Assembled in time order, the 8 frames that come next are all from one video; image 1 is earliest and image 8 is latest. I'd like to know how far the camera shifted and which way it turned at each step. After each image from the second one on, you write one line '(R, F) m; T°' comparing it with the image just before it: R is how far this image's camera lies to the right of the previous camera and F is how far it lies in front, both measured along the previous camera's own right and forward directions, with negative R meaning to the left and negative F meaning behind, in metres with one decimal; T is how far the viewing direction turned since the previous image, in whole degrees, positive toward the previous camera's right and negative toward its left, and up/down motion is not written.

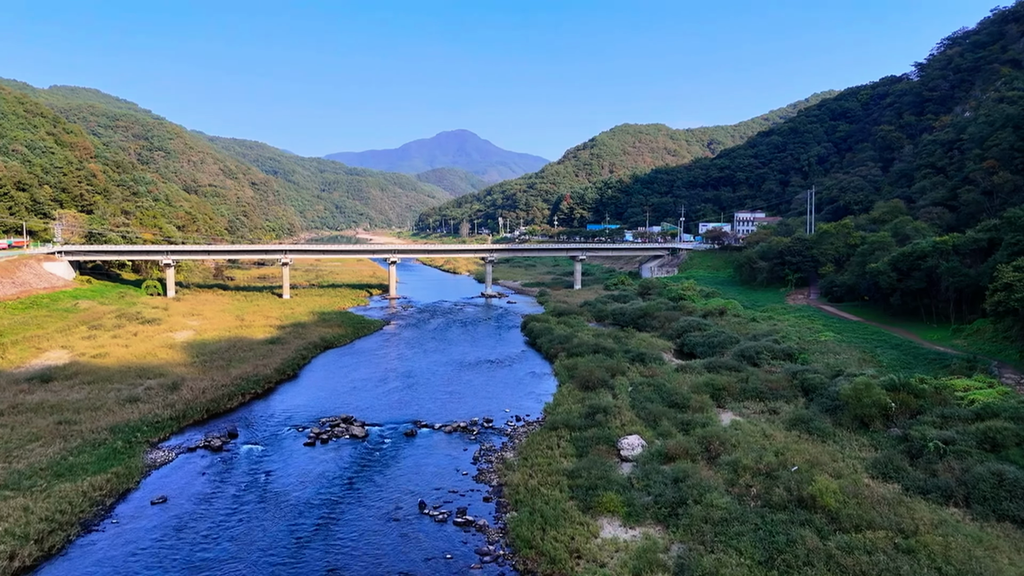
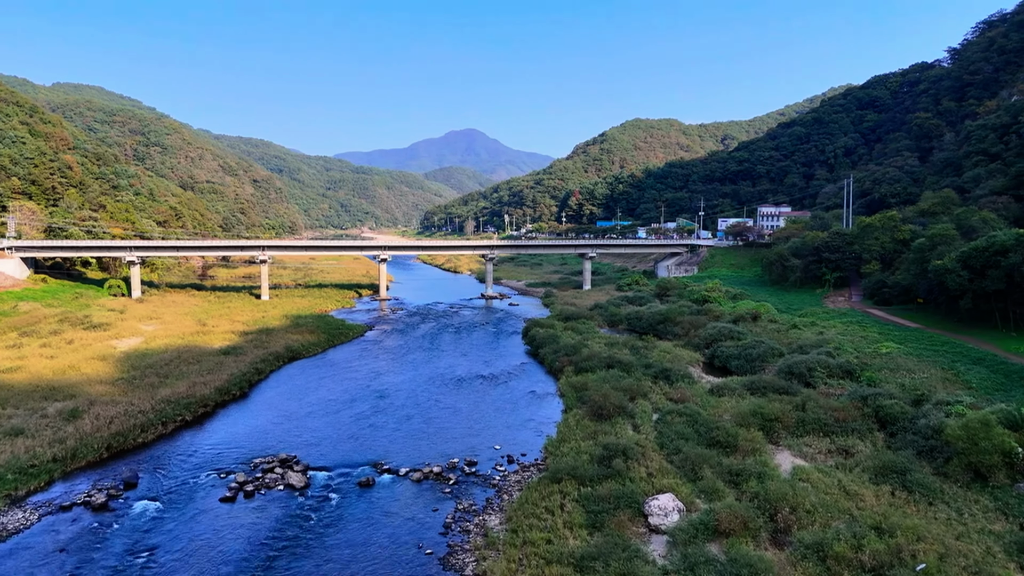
(+0.6, +7.1) m; -1°
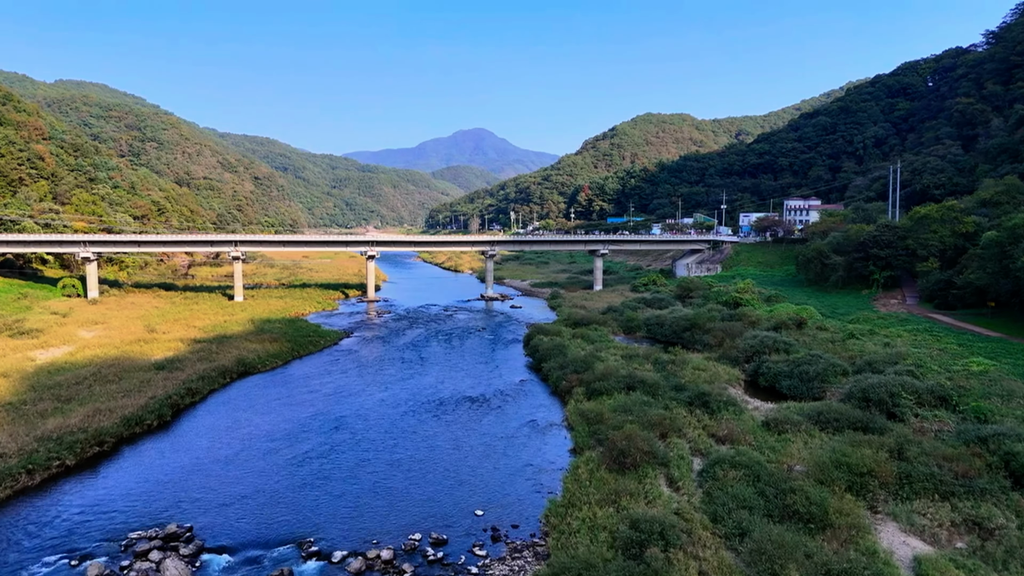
(+0.5, +7.0) m; -1°
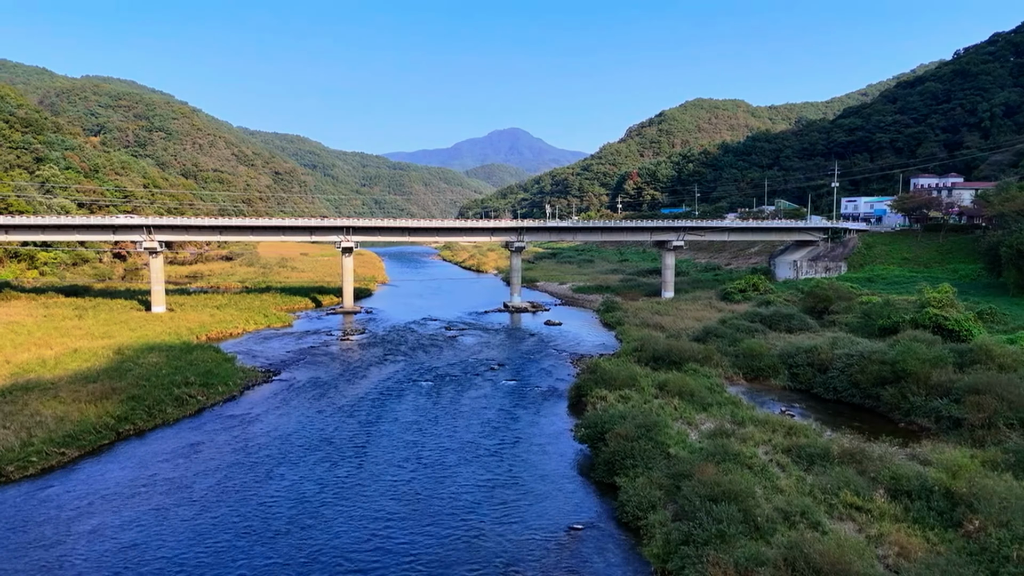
(-0.1, +18.4) m; -3°
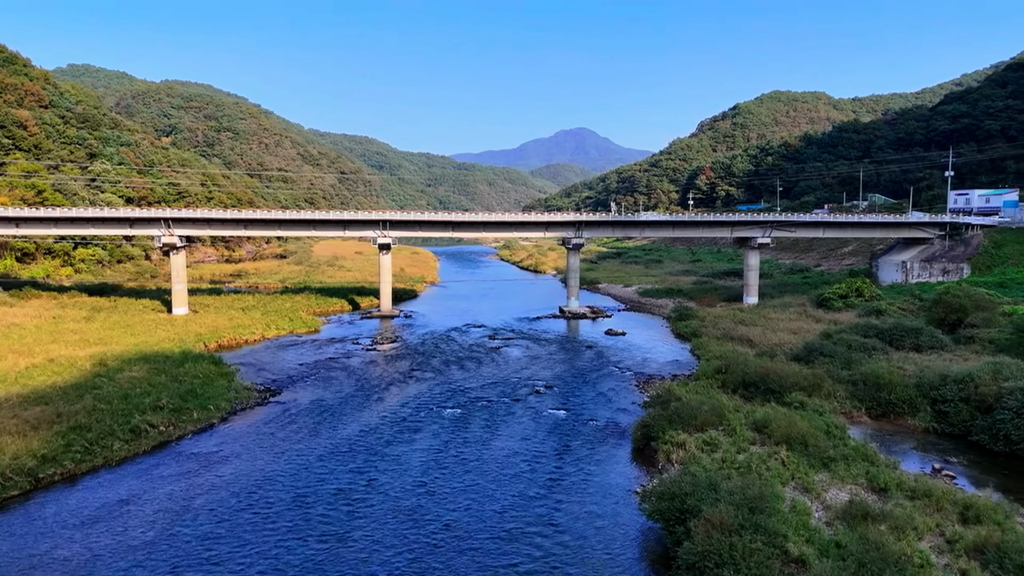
(+0.4, +5.3) m; -5°
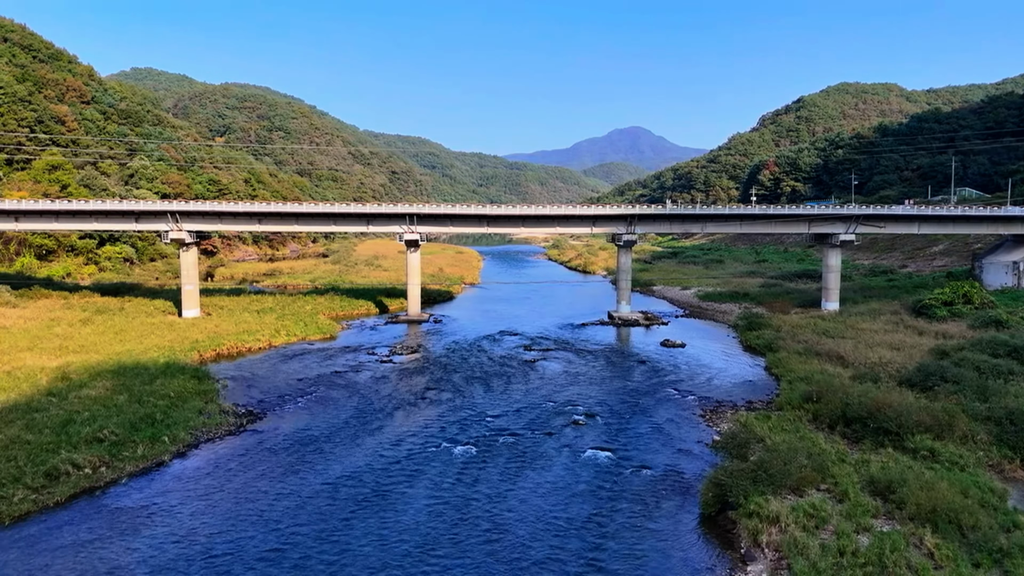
(+0.5, +4.4) m; -4°
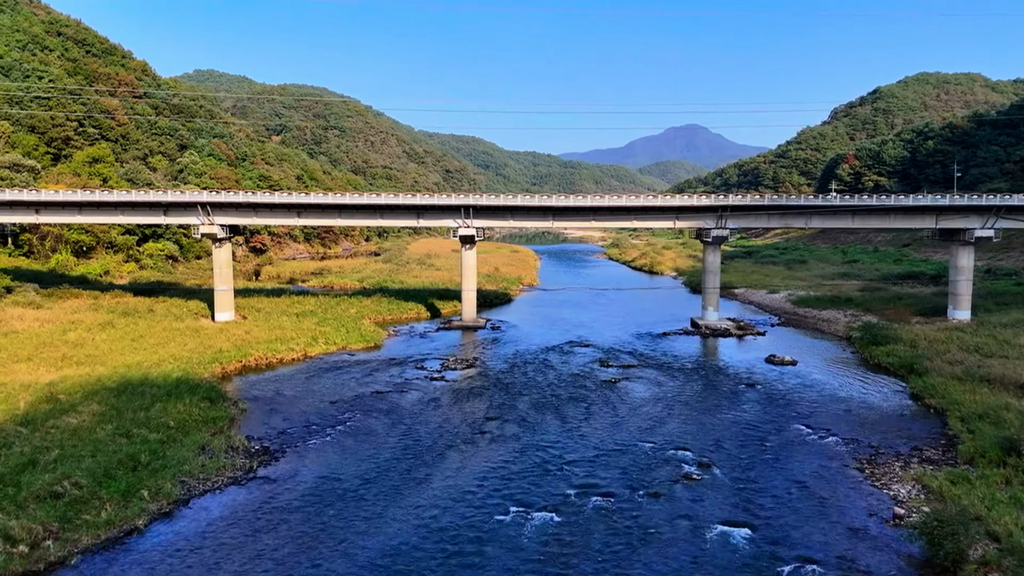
(-0.7, +4.2) m; -4°
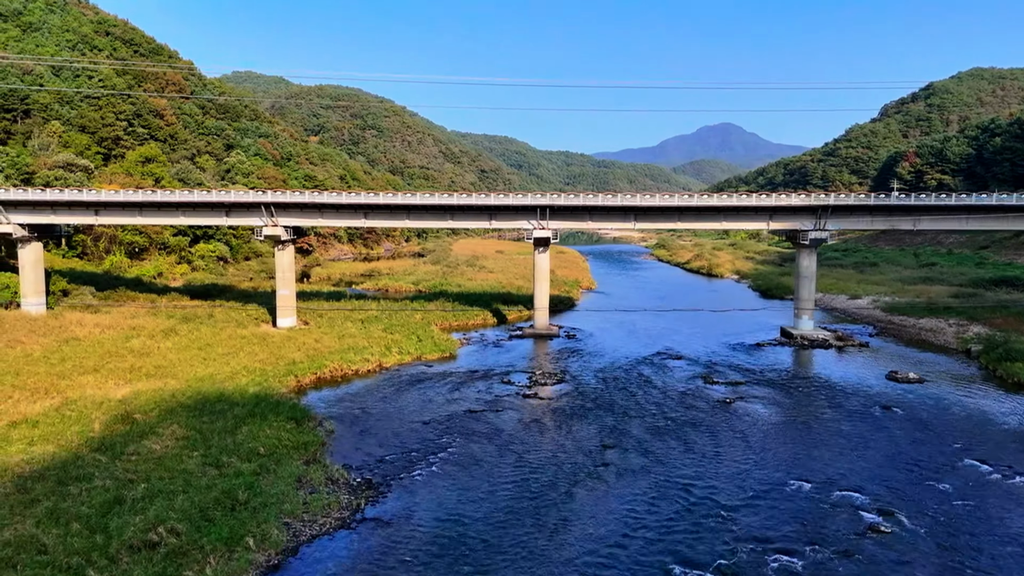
(-1.9, +1.8) m; -2°
